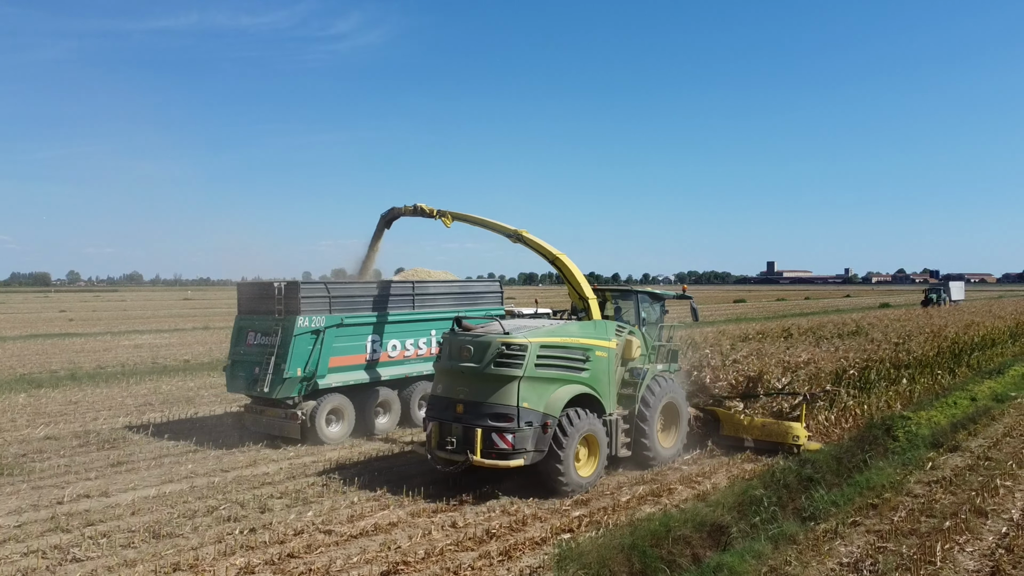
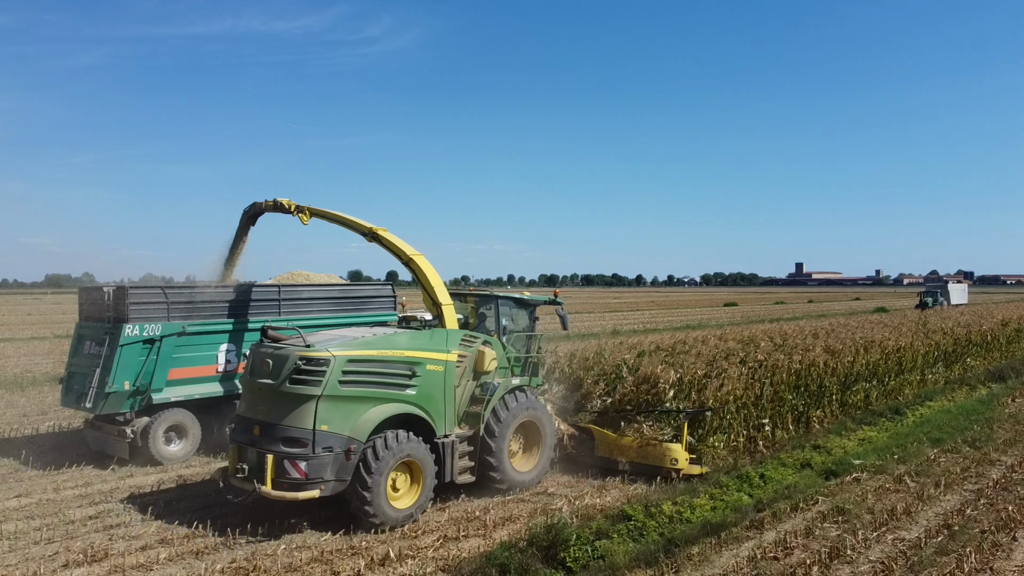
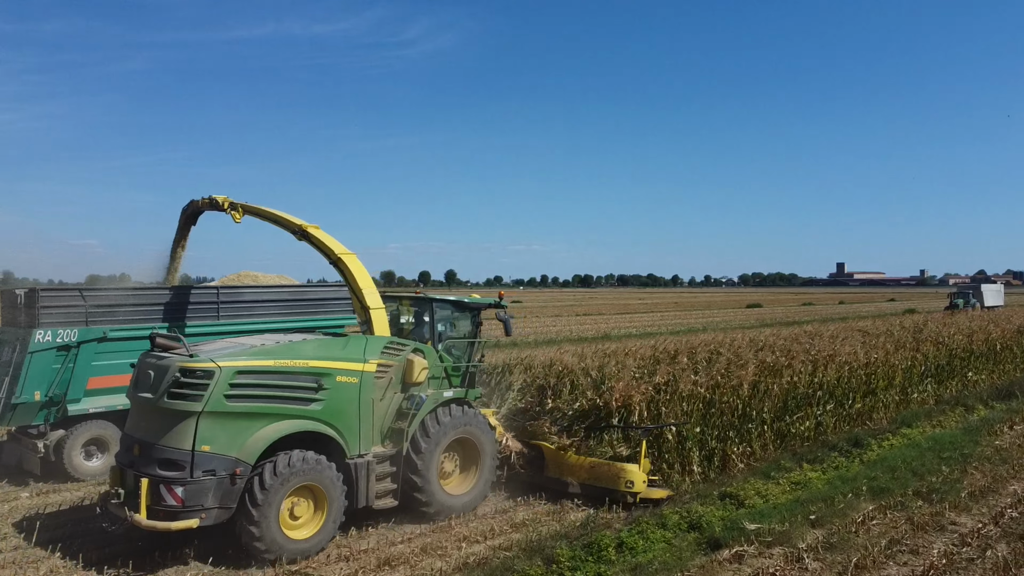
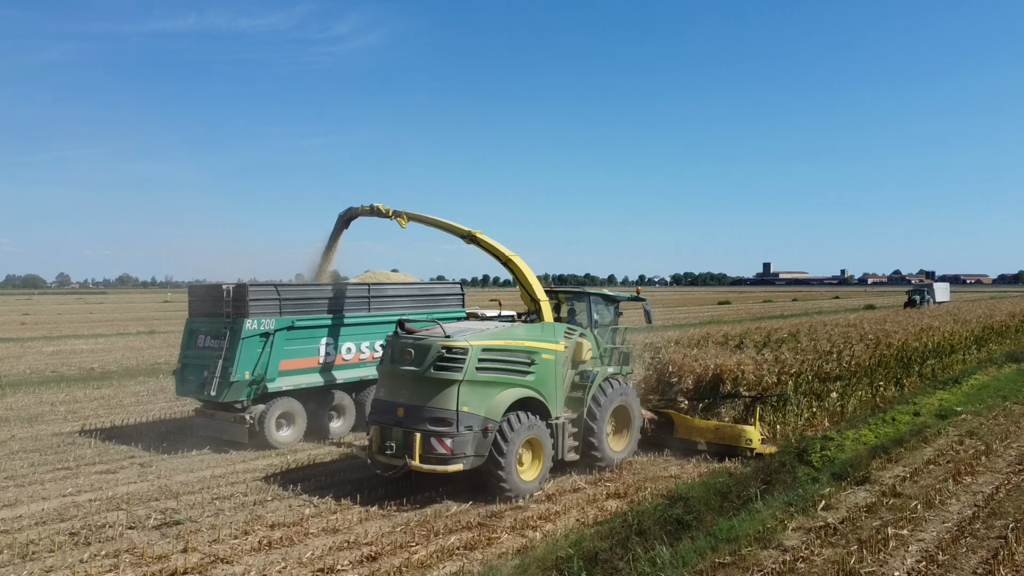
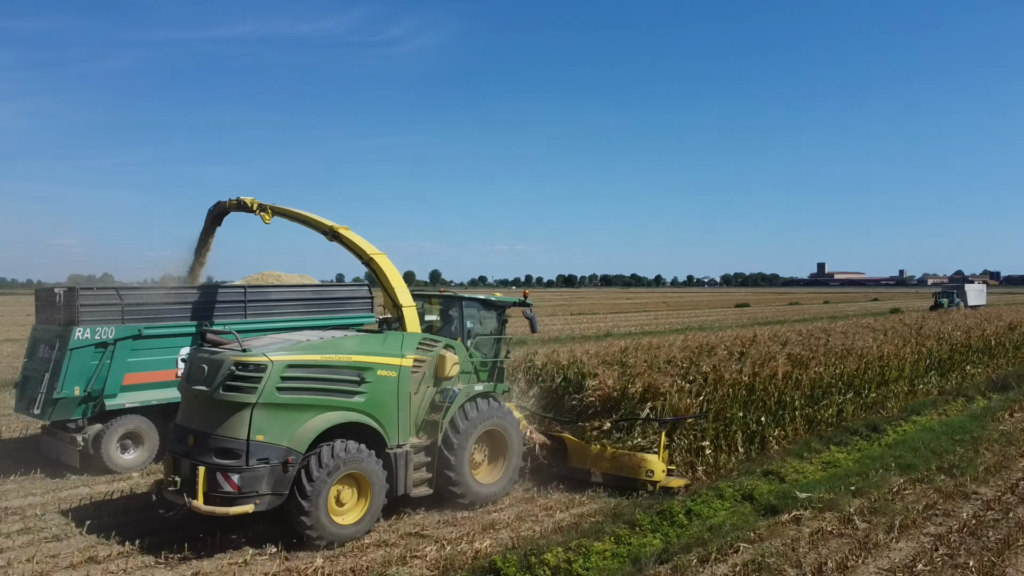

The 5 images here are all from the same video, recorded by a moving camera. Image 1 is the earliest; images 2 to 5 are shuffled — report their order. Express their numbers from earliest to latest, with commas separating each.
4, 2, 5, 3
